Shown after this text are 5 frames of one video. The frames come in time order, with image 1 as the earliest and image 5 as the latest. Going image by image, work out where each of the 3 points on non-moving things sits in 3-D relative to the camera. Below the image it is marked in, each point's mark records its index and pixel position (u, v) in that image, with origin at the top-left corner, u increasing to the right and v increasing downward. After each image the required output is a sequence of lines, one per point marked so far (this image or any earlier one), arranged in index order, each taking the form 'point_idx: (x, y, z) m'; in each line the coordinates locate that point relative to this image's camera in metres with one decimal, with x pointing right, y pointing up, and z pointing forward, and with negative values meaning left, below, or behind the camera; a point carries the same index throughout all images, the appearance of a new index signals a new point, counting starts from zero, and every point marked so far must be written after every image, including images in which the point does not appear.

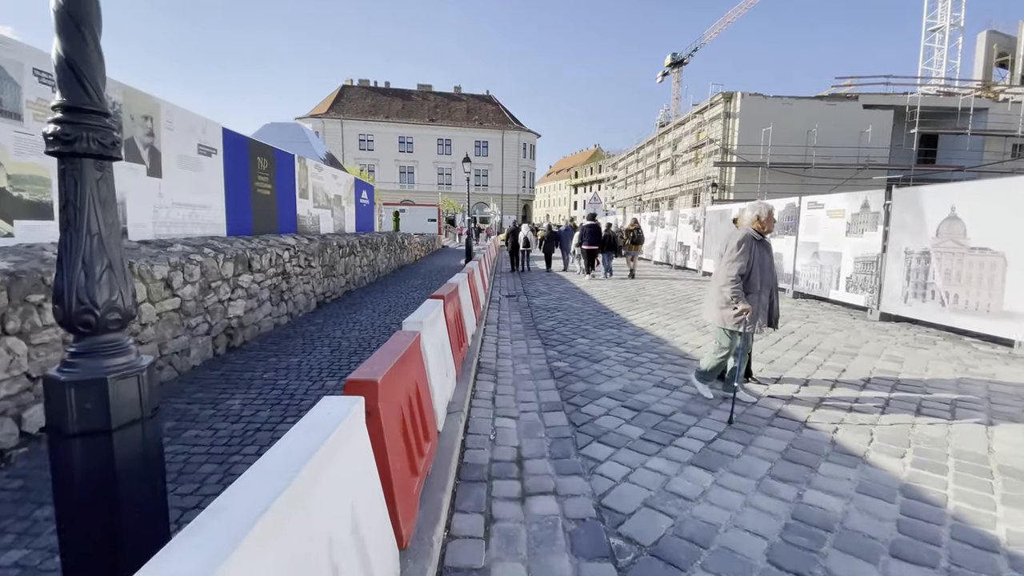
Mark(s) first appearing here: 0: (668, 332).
0: (+2.3, -0.6, +6.8) m
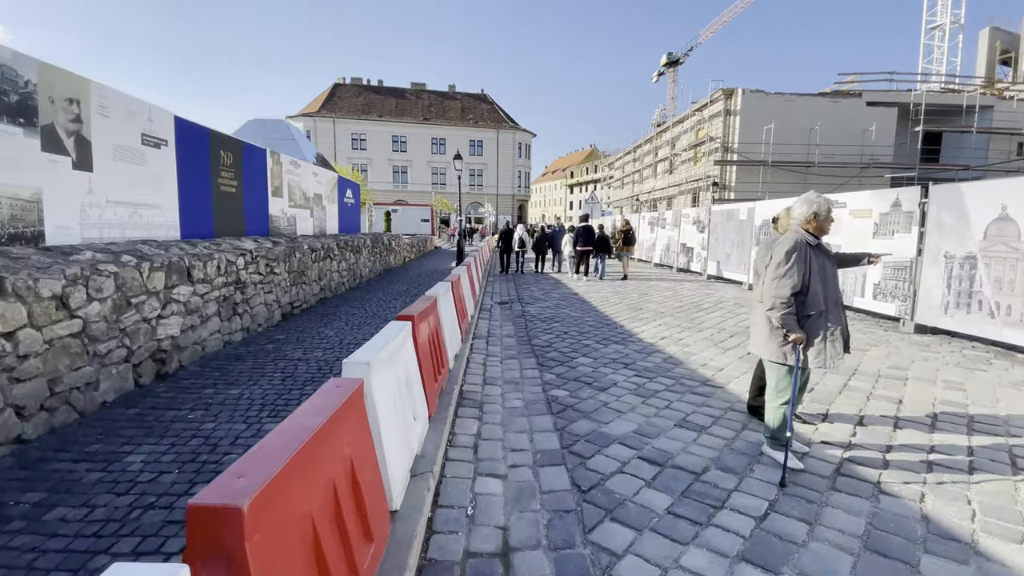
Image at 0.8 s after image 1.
0: (+2.1, -0.8, +5.9) m
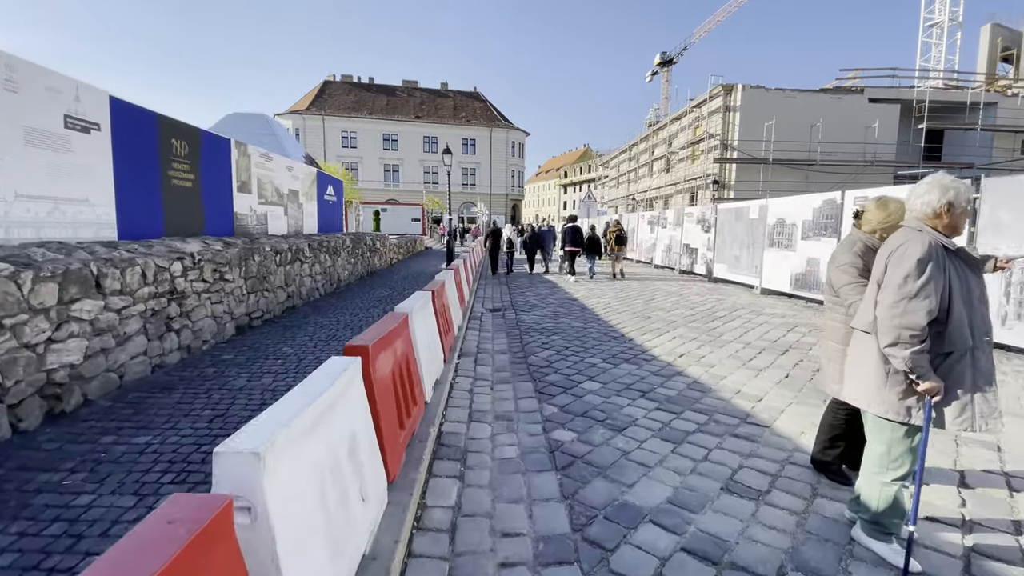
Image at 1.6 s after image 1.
0: (+2.1, -0.9, +5.0) m
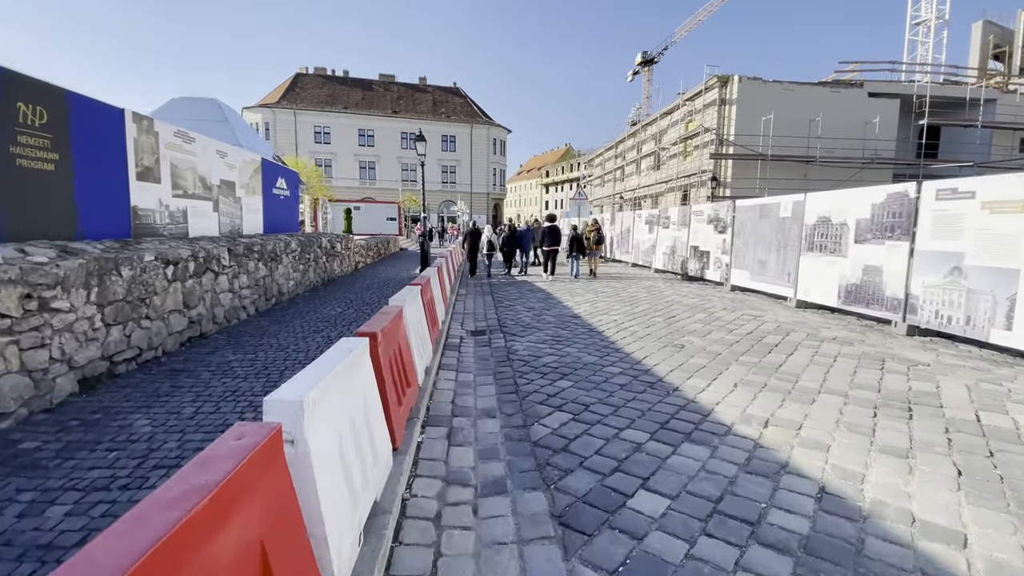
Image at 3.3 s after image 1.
0: (+2.0, -1.1, +3.1) m
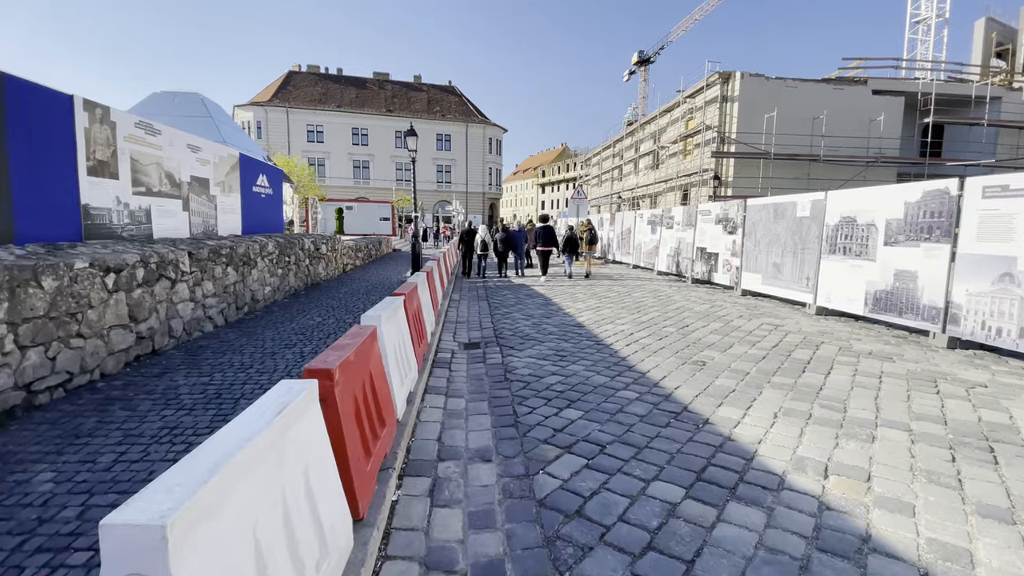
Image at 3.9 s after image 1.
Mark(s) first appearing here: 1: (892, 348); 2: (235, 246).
0: (+2.0, -1.2, +2.4) m
1: (+4.8, -0.8, +5.9) m
2: (-4.1, +0.6, +7.0) m
